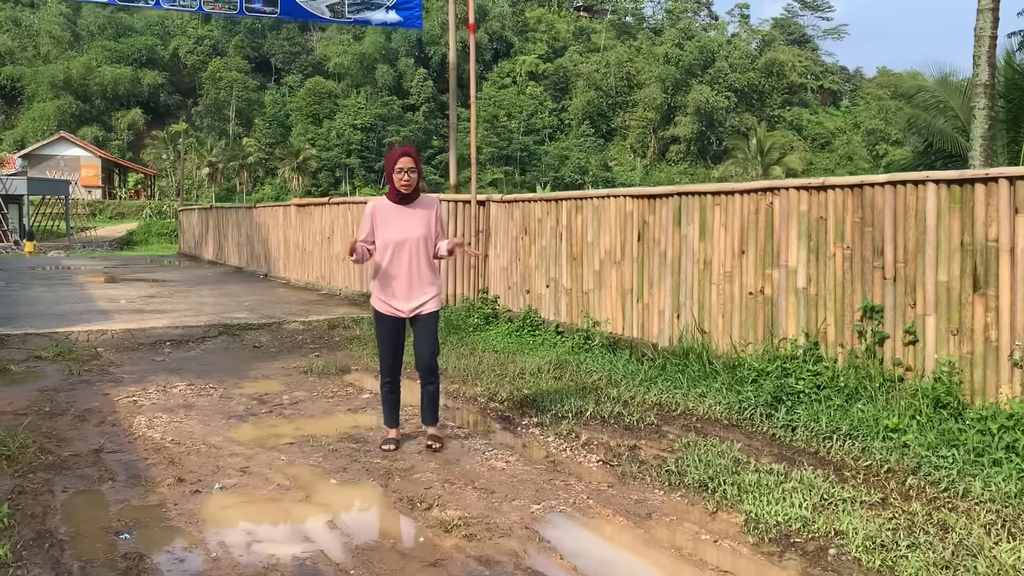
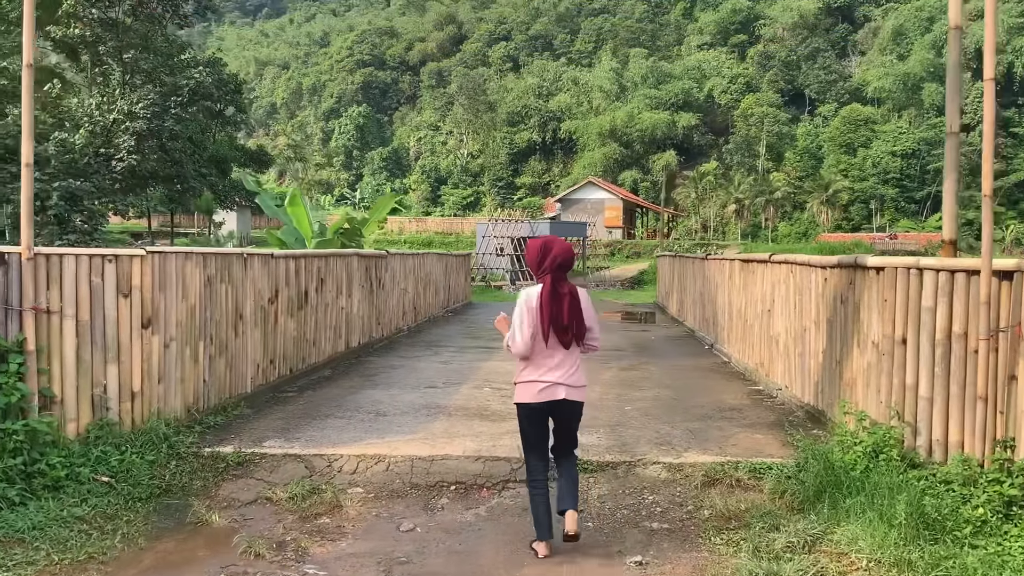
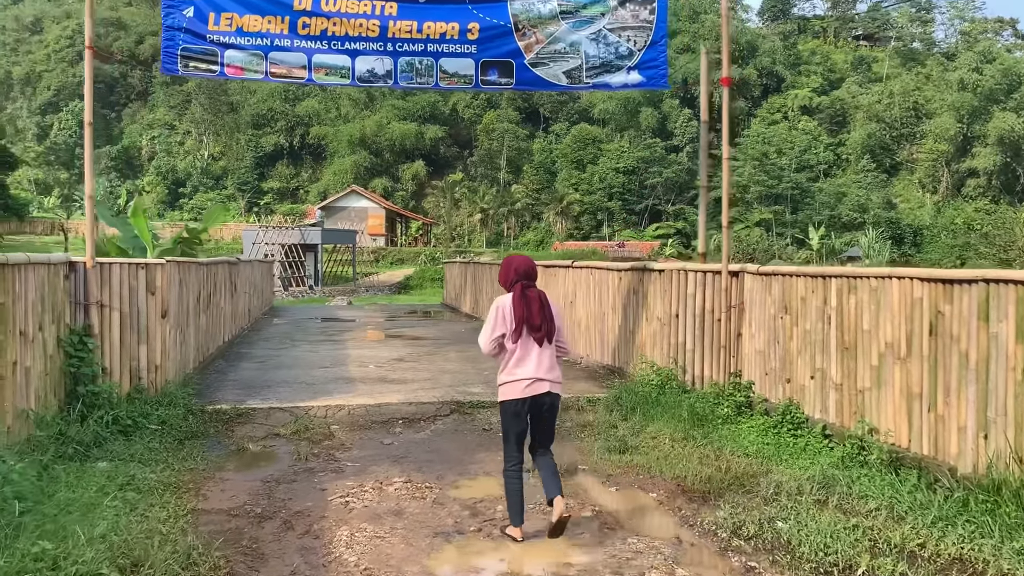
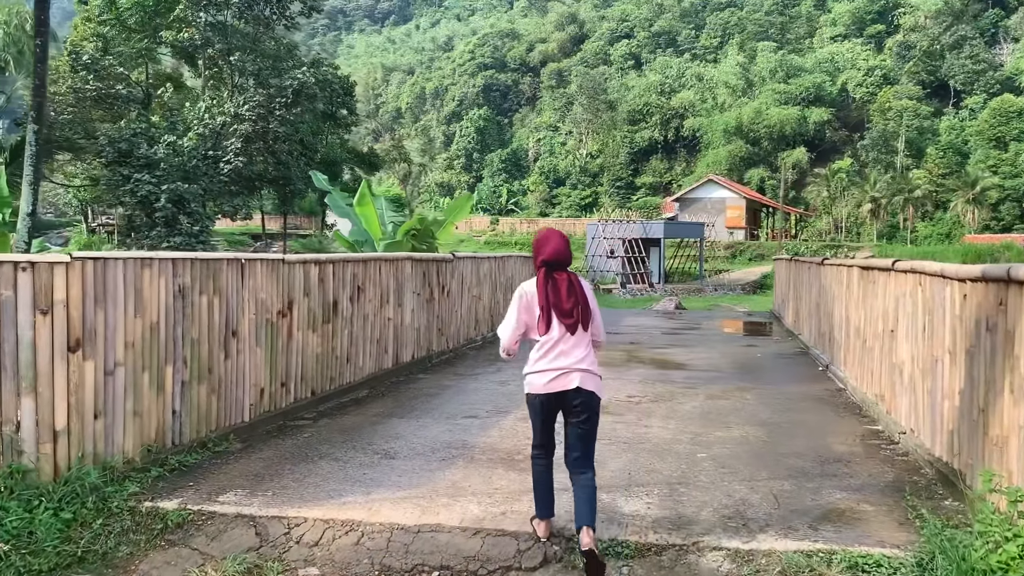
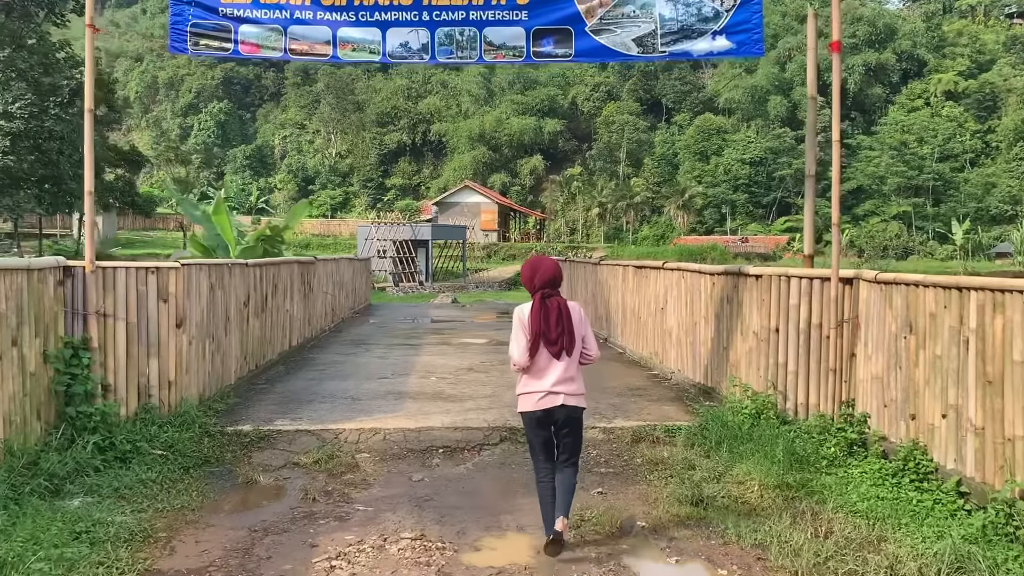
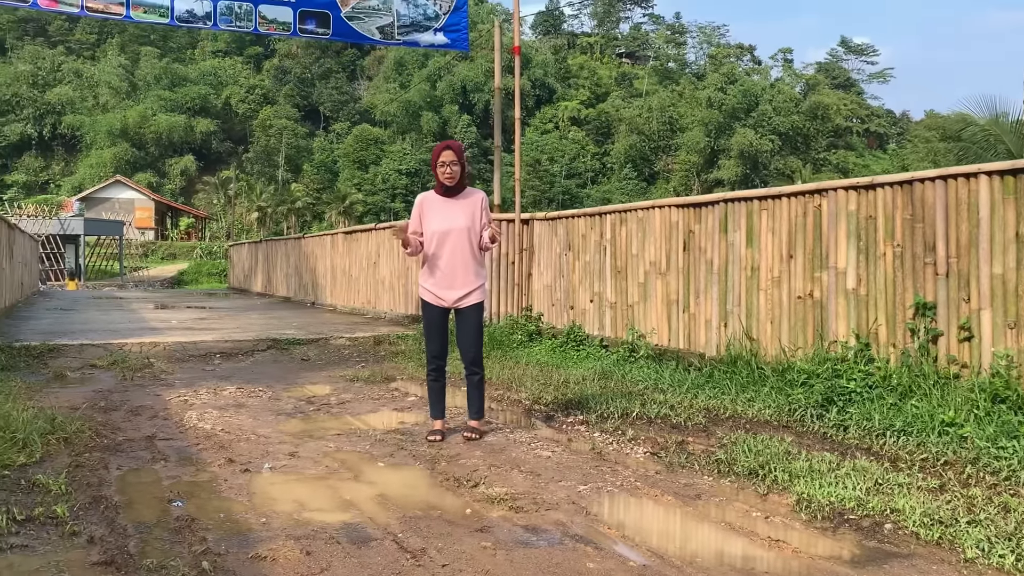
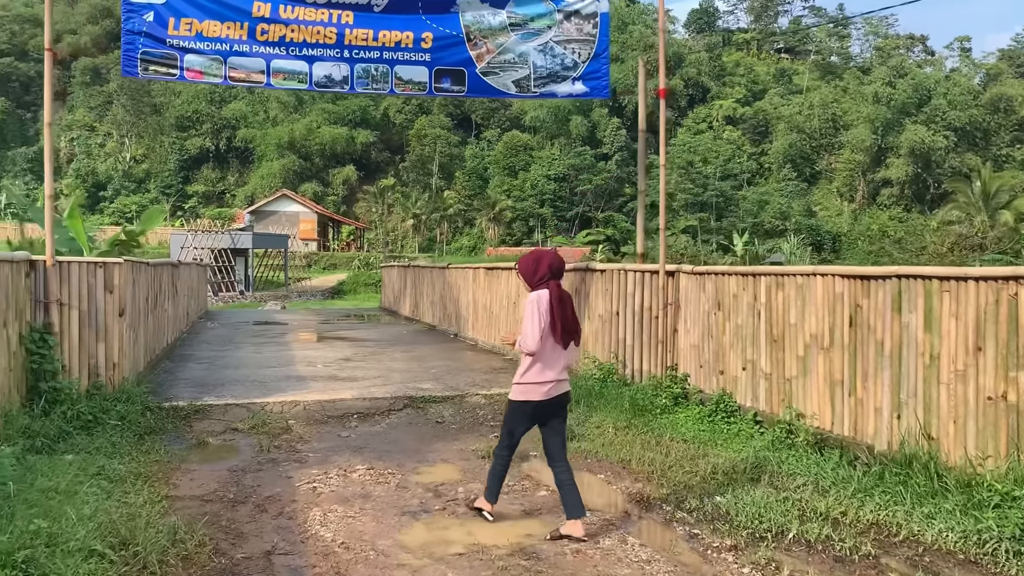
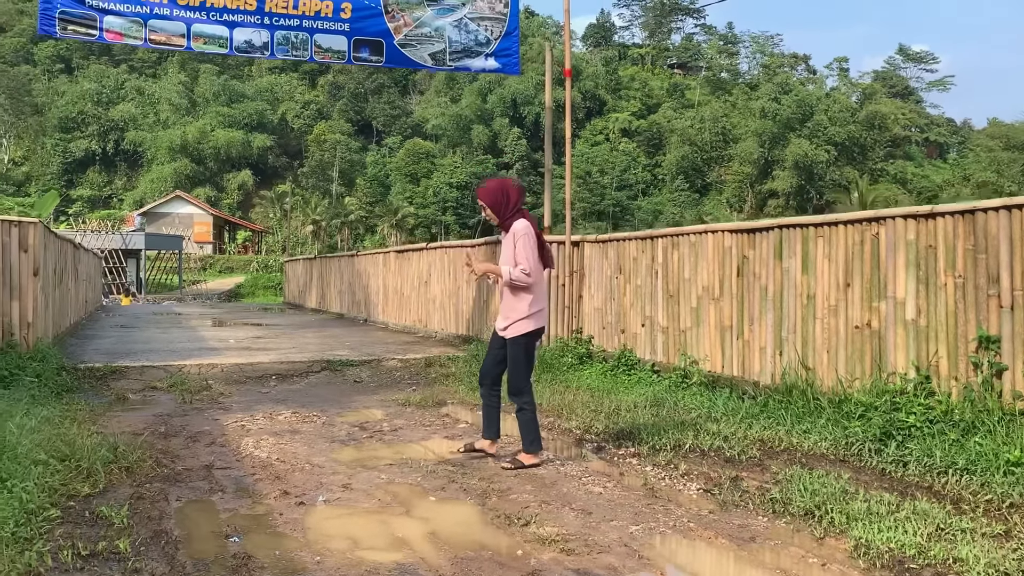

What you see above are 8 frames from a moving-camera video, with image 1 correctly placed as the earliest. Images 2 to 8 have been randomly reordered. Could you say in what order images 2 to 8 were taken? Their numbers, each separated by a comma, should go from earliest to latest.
6, 8, 7, 3, 5, 2, 4
